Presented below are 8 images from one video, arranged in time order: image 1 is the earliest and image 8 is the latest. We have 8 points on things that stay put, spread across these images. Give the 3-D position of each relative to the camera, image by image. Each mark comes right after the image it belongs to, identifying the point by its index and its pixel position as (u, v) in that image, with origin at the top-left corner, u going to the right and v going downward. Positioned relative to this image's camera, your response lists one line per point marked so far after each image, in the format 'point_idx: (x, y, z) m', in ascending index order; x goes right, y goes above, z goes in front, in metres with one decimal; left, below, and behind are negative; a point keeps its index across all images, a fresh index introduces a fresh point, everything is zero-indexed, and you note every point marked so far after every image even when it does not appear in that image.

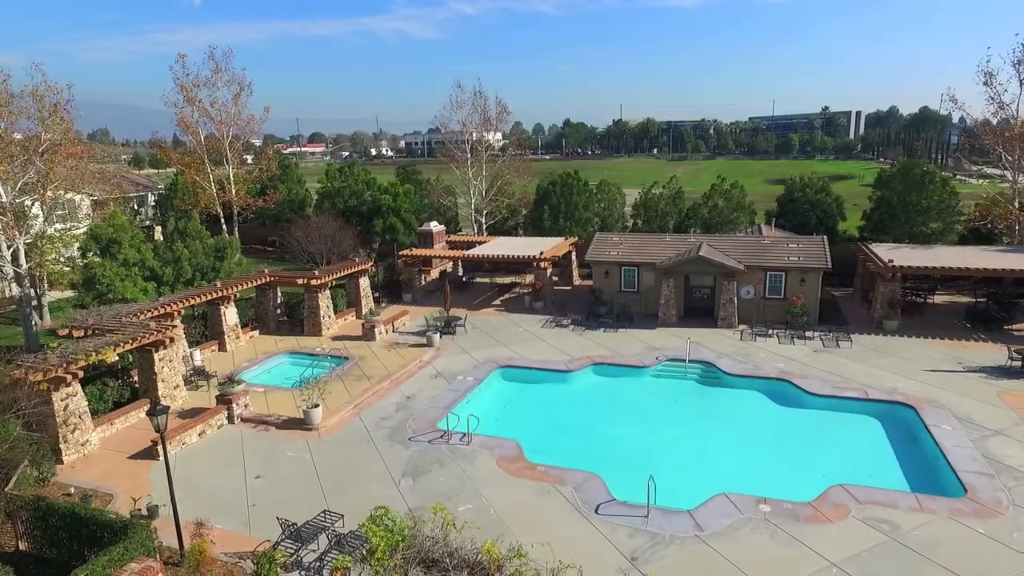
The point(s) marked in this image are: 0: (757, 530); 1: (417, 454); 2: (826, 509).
0: (+4.8, -4.8, +12.4) m
1: (-2.5, -4.2, +15.9) m
2: (+6.5, -4.6, +13.0) m
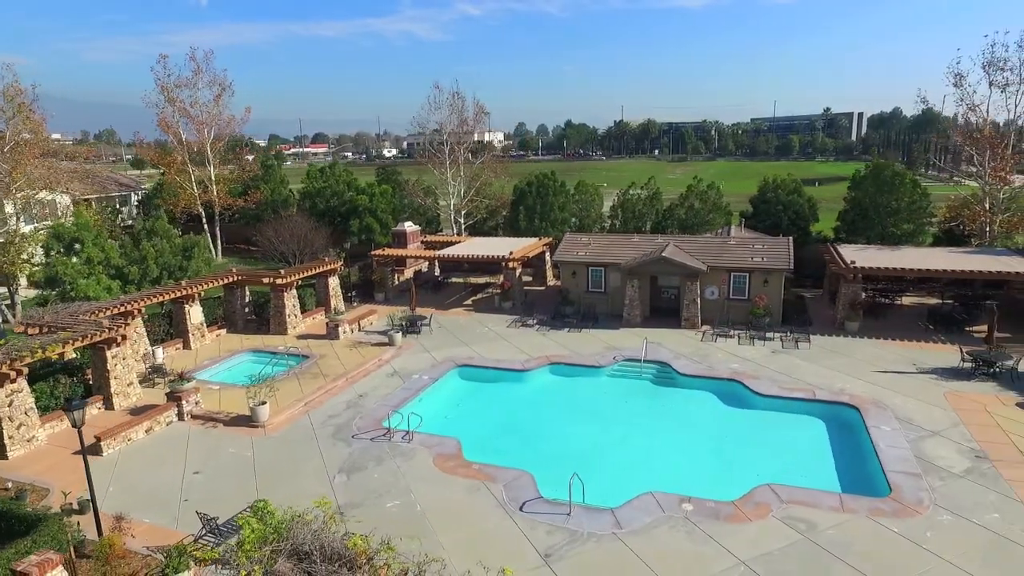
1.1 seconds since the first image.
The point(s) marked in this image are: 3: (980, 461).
0: (+3.2, -4.8, +12.5) m
1: (-4.0, -4.2, +16.1) m
2: (+4.9, -4.6, +13.1) m
3: (+11.0, -4.1, +14.6) m
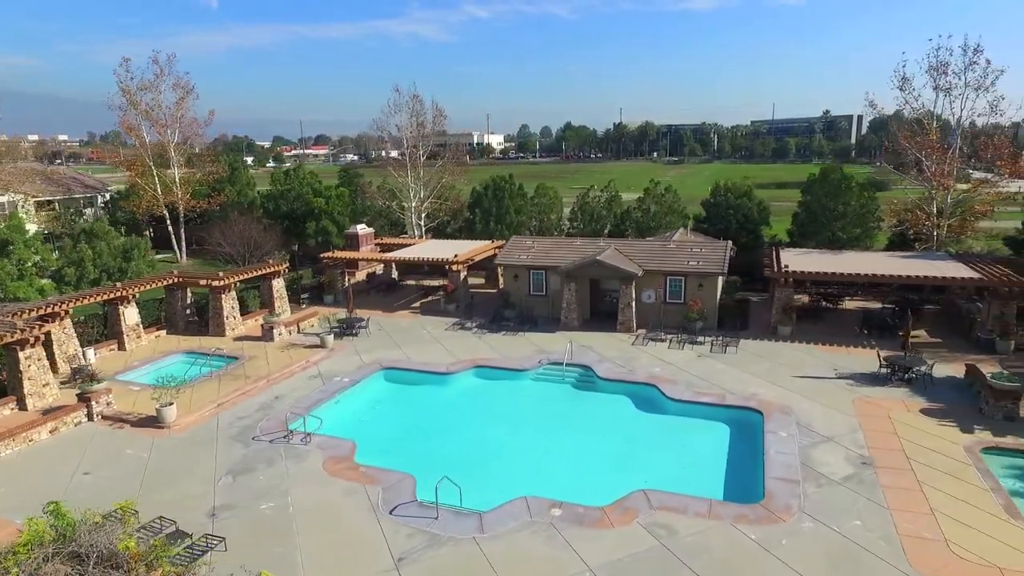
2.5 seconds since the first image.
0: (+0.4, -4.9, +12.5) m
1: (-6.8, -4.3, +16.2) m
2: (+2.1, -4.7, +13.1) m
3: (+8.2, -4.2, +14.5) m
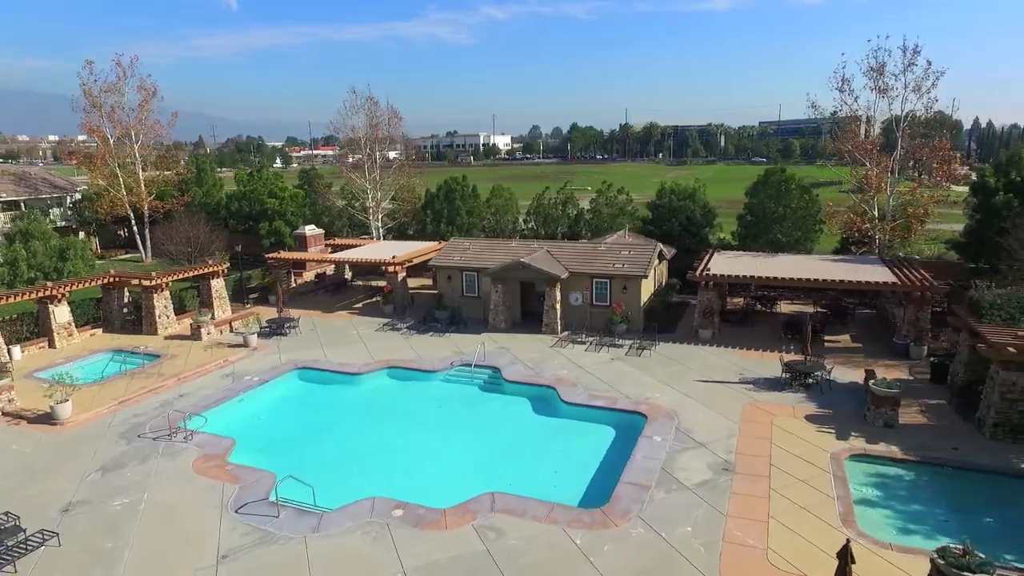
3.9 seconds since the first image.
0: (-3.0, -5.0, +12.6) m
1: (-10.1, -4.3, +16.4) m
2: (-1.3, -4.8, +13.1) m
3: (+4.8, -4.3, +14.4) m
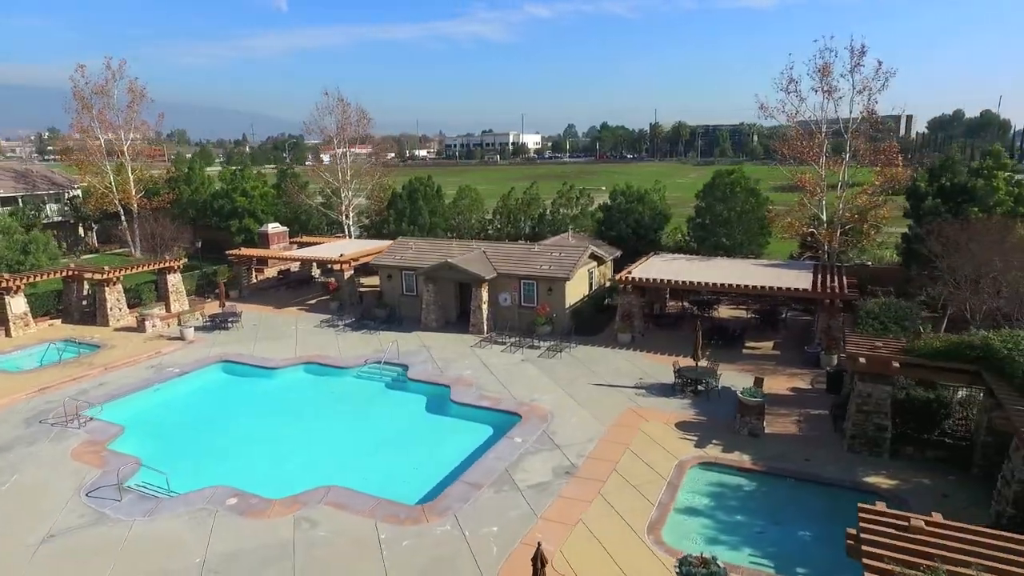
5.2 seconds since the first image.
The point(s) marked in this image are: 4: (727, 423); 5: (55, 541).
0: (-6.8, -4.9, +13.2) m
1: (-13.7, -4.1, +17.4) m
2: (-5.1, -4.8, +13.6) m
3: (+1.1, -4.4, +14.5) m
4: (+5.8, -3.6, +16.7) m
5: (-9.2, -5.2, +12.6) m
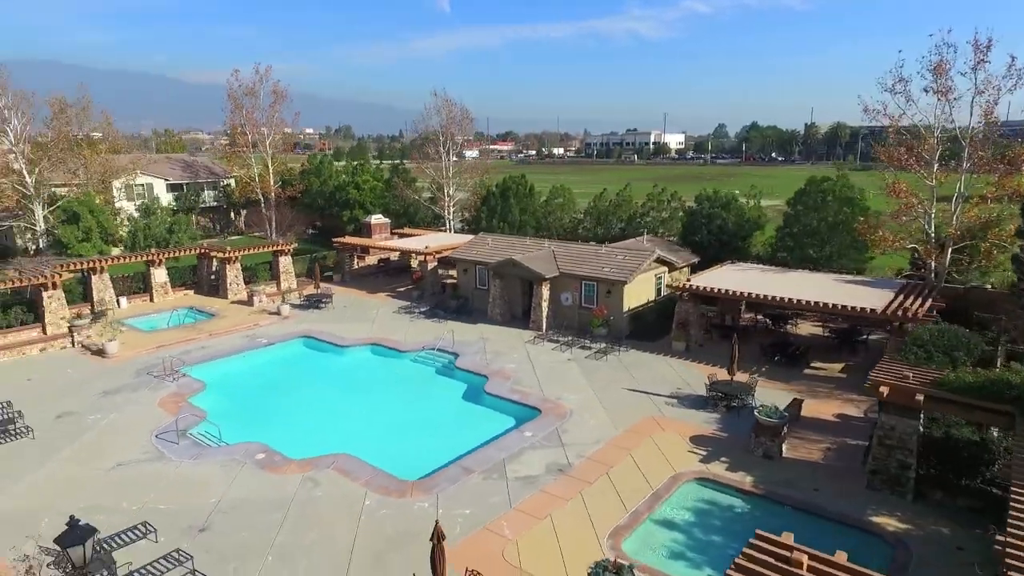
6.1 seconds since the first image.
0: (-7.1, -4.4, +15.3) m
1: (-12.8, -3.2, +20.9) m
2: (-5.3, -4.4, +15.3) m
3: (+0.9, -4.4, +14.8) m
4: (+6.0, -4.0, +15.9) m
5: (-9.6, -4.5, +15.2) m
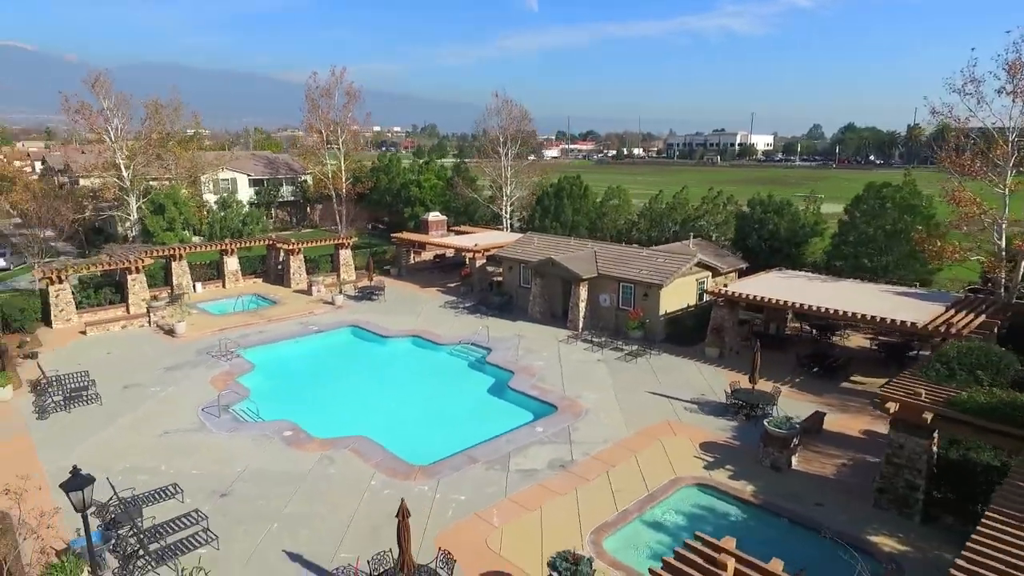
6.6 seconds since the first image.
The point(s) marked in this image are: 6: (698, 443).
0: (-6.9, -4.1, +16.6) m
1: (-11.8, -2.7, +23.0) m
2: (-5.1, -4.2, +16.4) m
3: (+1.0, -4.4, +15.2) m
4: (+6.2, -4.1, +15.7) m
5: (-9.4, -4.1, +16.9) m
6: (+4.9, -4.1, +16.1) m
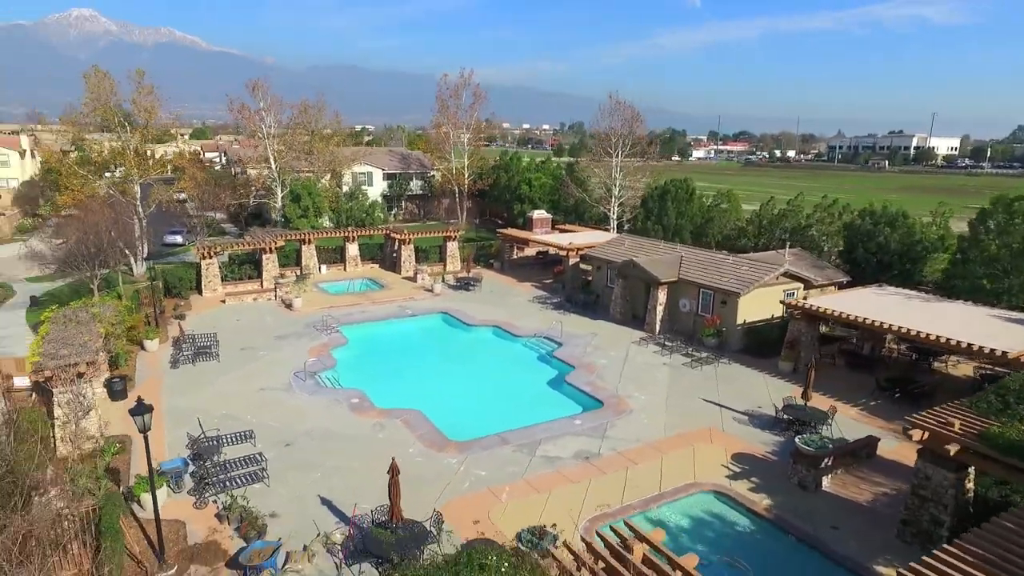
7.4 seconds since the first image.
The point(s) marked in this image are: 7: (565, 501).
0: (-5.7, -3.6, +19.0) m
1: (-9.0, -1.8, +26.3) m
2: (-4.0, -3.7, +18.4) m
3: (+1.7, -4.4, +15.8) m
4: (+6.8, -4.4, +15.2) m
5: (-8.1, -3.4, +19.8) m
6: (+5.7, -4.3, +15.9) m
7: (+1.2, -4.8, +13.8) m
